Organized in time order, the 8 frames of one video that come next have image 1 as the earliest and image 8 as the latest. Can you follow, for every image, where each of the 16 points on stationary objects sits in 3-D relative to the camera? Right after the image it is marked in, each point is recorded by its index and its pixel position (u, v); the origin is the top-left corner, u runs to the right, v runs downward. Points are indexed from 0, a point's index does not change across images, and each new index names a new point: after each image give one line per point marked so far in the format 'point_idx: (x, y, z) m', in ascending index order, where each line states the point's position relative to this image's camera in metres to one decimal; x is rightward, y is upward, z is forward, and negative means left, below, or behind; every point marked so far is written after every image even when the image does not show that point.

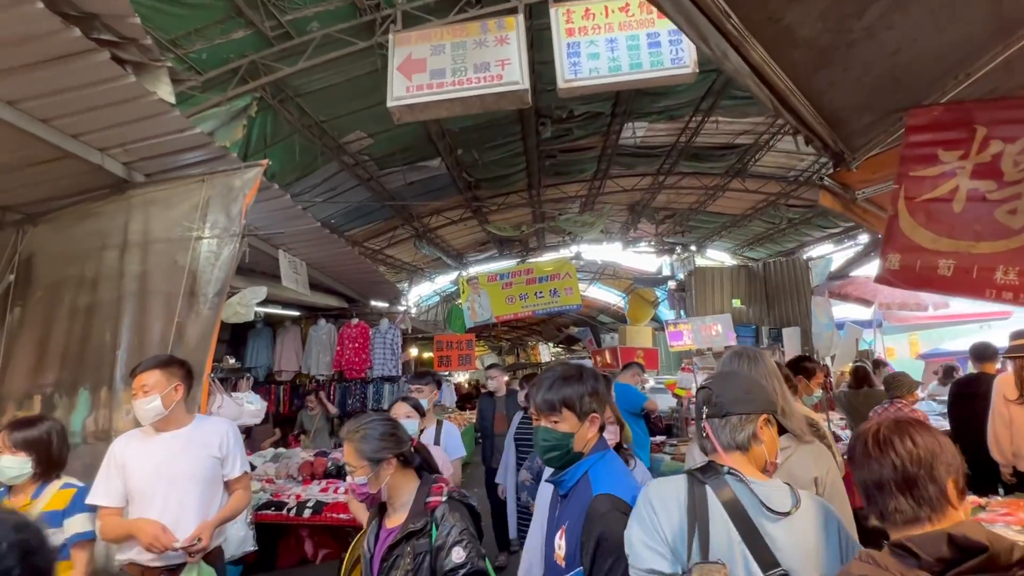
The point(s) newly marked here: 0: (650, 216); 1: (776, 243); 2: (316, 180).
0: (+2.5, +1.3, +9.9) m
1: (+5.1, +0.8, +10.8) m
2: (-2.2, +1.2, +6.2) m
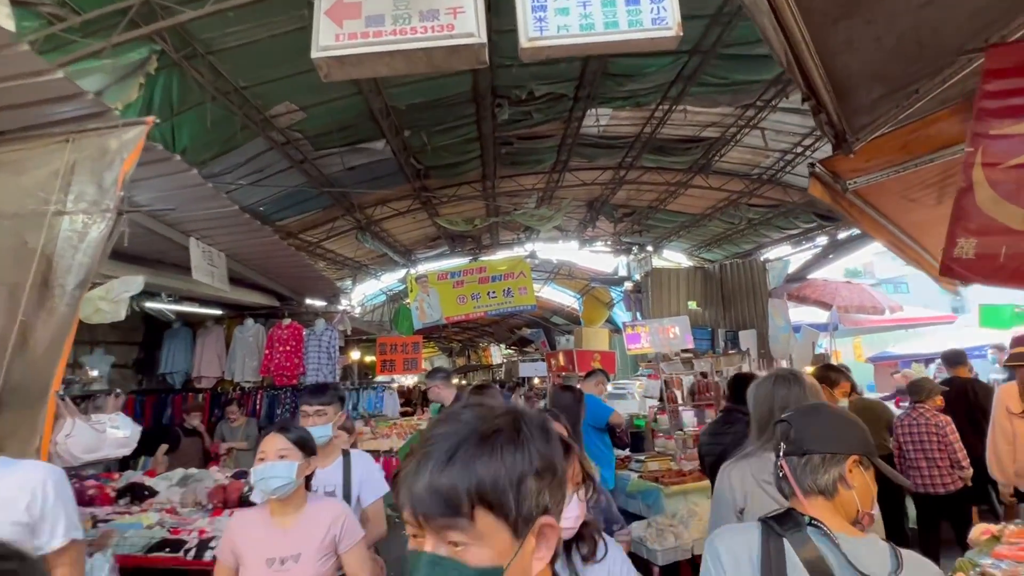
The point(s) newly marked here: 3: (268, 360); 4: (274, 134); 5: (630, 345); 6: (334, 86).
0: (+1.7, +1.3, +9.5) m
1: (+4.2, +0.8, +10.6) m
2: (-2.6, +1.2, +5.4) m
3: (-2.9, -0.9, +6.6) m
4: (-2.3, +1.5, +5.3) m
5: (+2.0, -1.0, +9.5) m
6: (-1.5, +1.7, +4.8) m
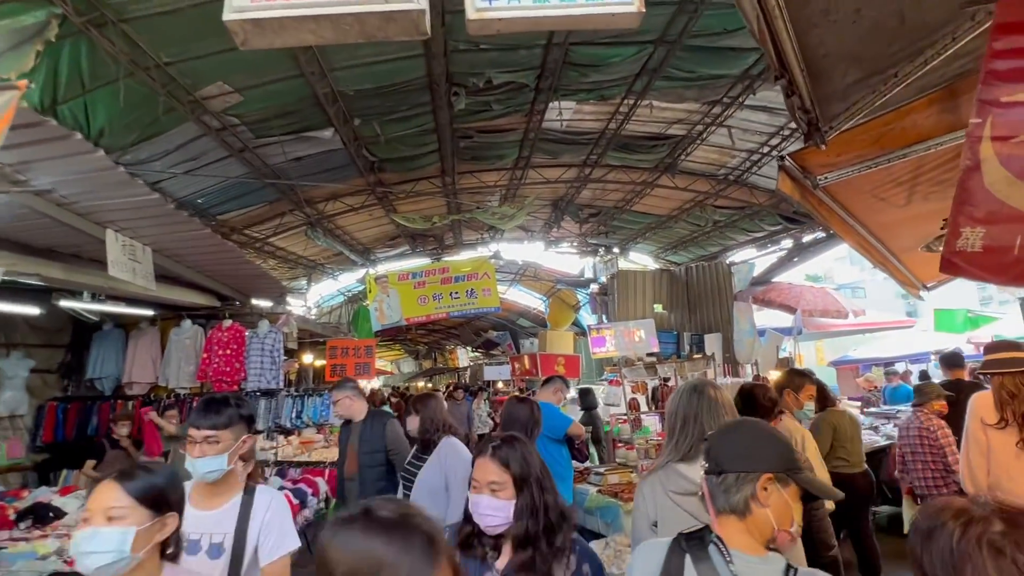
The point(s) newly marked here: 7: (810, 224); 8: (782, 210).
0: (+1.0, +1.2, +9.3) m
1: (+3.5, +0.7, +10.5) m
2: (-3.0, +1.2, +4.9) m
3: (-3.4, -0.8, +6.2) m
4: (-2.7, +1.5, +4.9) m
5: (+1.4, -1.0, +9.3) m
6: (-1.9, +1.7, +4.4) m
7: (+4.3, +0.9, +8.0) m
8: (+3.8, +1.1, +7.8) m
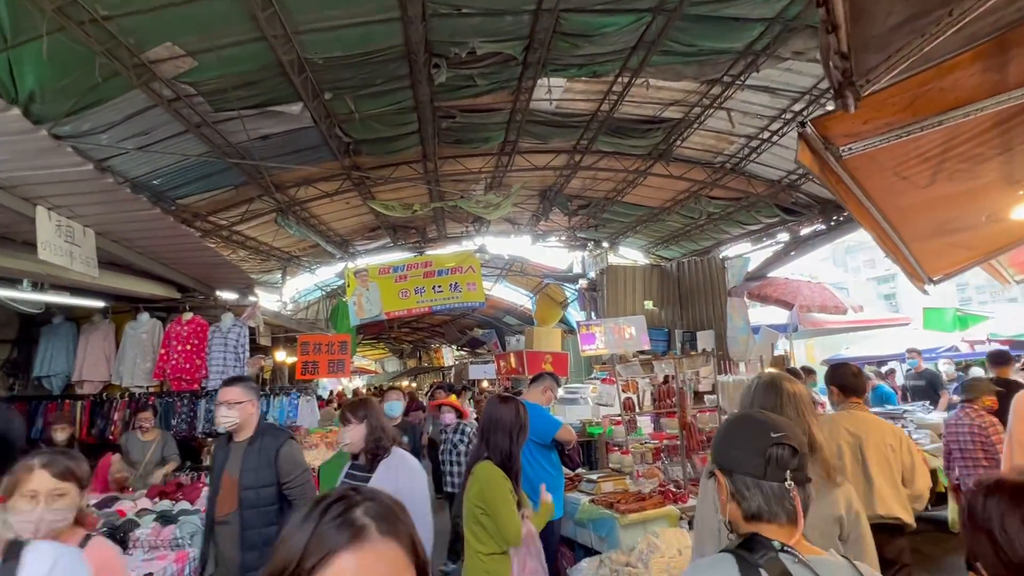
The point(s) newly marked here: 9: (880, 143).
0: (+0.8, +1.3, +8.9) m
1: (+3.3, +0.8, +10.2) m
2: (-3.2, +1.3, +4.4) m
3: (-3.5, -0.7, +5.6) m
4: (-2.8, +1.6, +4.4) m
5: (+1.2, -0.9, +8.9) m
6: (-2.0, +1.8, +3.9) m
7: (+4.1, +1.0, +7.7) m
8: (+3.6, +1.2, +7.5) m
9: (+2.0, +0.8, +3.0) m
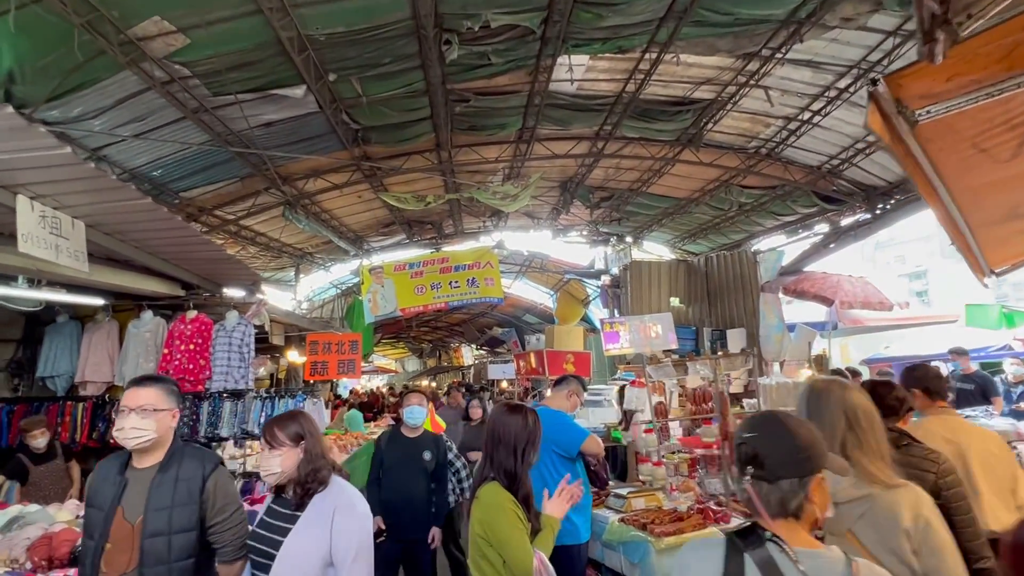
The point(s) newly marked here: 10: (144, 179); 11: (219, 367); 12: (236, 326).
0: (+1.1, +1.4, +8.5) m
1: (+3.6, +0.9, +9.6) m
2: (-3.0, +1.4, +4.1) m
3: (-3.3, -0.7, +5.4) m
4: (-2.7, +1.6, +4.1) m
5: (+1.5, -0.9, +8.5) m
6: (-1.9, +1.9, +3.6) m
7: (+4.3, +1.1, +7.1) m
8: (+3.8, +1.3, +6.9) m
9: (+2.0, +0.8, +2.5) m
10: (-3.5, +1.0, +5.2) m
11: (-2.8, -0.8, +5.4) m
12: (-2.7, -0.4, +5.5) m
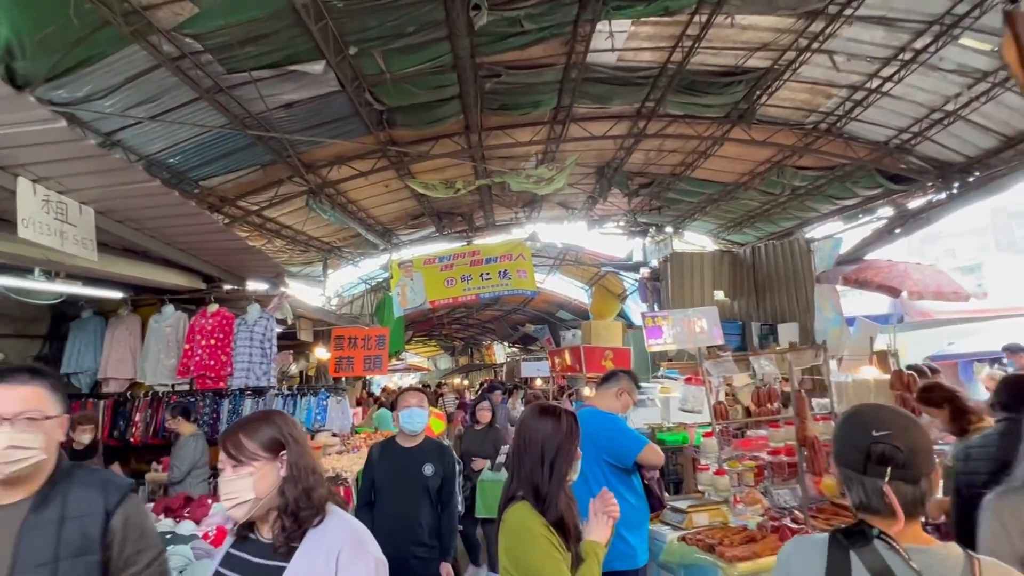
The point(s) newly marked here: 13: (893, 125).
0: (+1.6, +1.5, +8.0) m
1: (+4.1, +1.0, +9.0) m
2: (-2.8, +1.4, +3.9) m
3: (-3.0, -0.6, +5.2) m
4: (-2.4, +1.7, +3.8) m
5: (+2.0, -0.8, +8.0) m
6: (-1.7, +1.9, +3.3) m
7: (+4.7, +1.2, +6.4) m
8: (+4.2, +1.4, +6.3) m
9: (+2.2, +0.9, +2.0) m
10: (-3.2, +1.1, +5.0) m
11: (-2.5, -0.7, +5.1) m
12: (-2.4, -0.3, +5.3) m
13: (+3.9, +1.7, +5.8) m
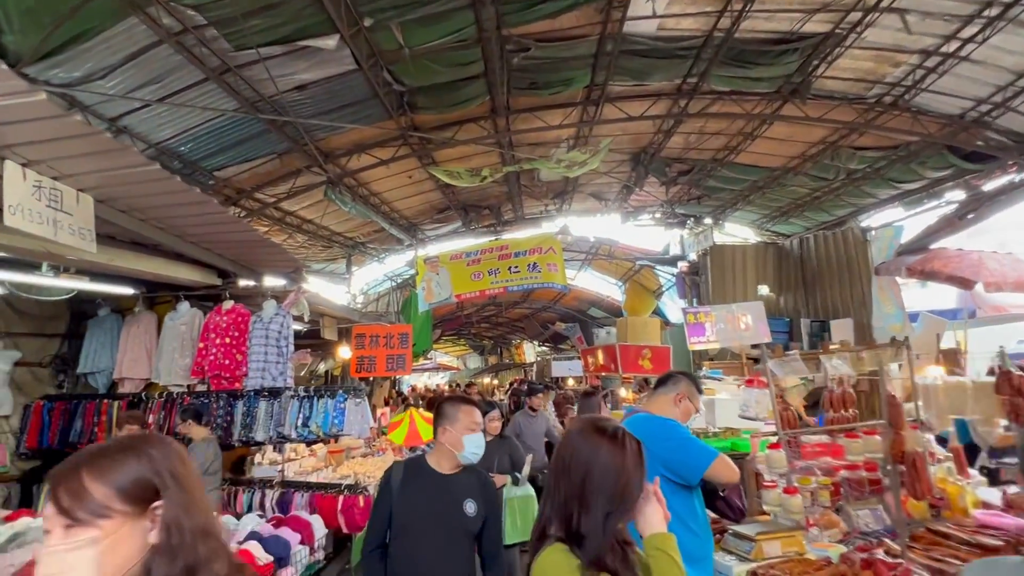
0: (+2.0, +1.6, +7.5) m
1: (+4.6, +1.1, +8.4) m
2: (-2.6, +1.5, +3.6) m
3: (-2.7, -0.6, +4.9) m
4: (-2.2, +1.7, +3.5) m
5: (+2.4, -0.7, +7.5) m
6: (-1.5, +2.0, +2.9) m
7: (+5.0, +1.3, +5.8) m
8: (+4.5, +1.5, +5.6) m
9: (+2.3, +1.0, +1.5) m
10: (-2.9, +1.1, +4.8) m
11: (-2.2, -0.6, +4.8) m
12: (-2.1, -0.3, +5.0) m
13: (+4.2, +1.8, +5.1) m
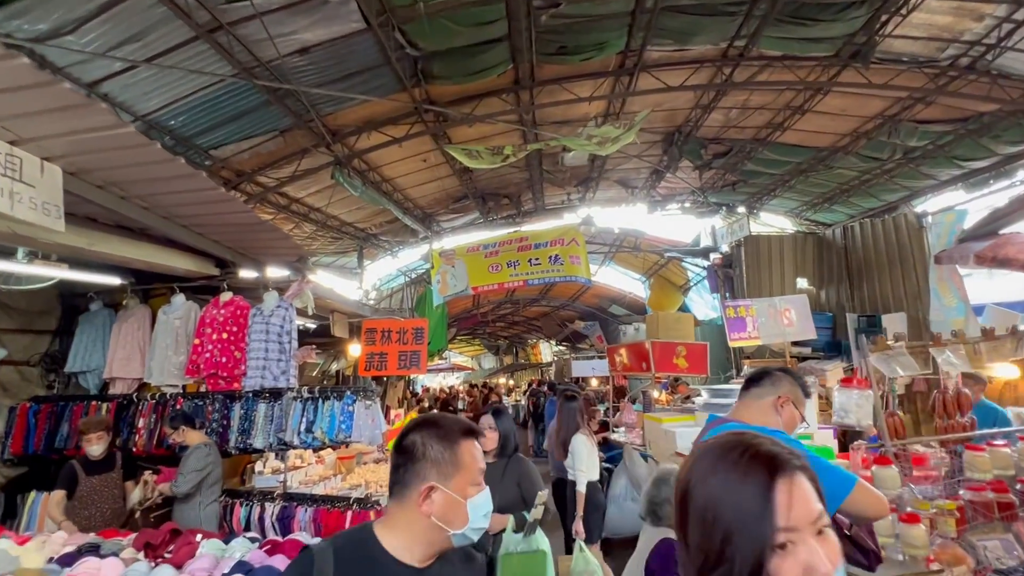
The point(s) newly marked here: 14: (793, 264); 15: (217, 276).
0: (+2.3, +1.7, +6.9) m
1: (+4.9, +1.2, +7.7) m
2: (-2.4, +1.6, +3.1) m
3: (-2.5, -0.5, +4.4) m
4: (-2.0, +1.8, +3.0) m
5: (+2.7, -0.6, +6.9) m
6: (-1.4, +2.1, +2.4) m
7: (+5.3, +1.4, +5.1) m
8: (+4.8, +1.6, +5.0) m
9: (+2.4, +1.1, +0.9) m
10: (-2.7, +1.2, +4.3) m
11: (-2.0, -0.6, +4.4) m
12: (-1.9, -0.2, +4.5) m
13: (+4.4, +1.9, +4.5) m
14: (+4.3, +0.4, +8.4) m
15: (-2.6, +0.1, +4.9) m
